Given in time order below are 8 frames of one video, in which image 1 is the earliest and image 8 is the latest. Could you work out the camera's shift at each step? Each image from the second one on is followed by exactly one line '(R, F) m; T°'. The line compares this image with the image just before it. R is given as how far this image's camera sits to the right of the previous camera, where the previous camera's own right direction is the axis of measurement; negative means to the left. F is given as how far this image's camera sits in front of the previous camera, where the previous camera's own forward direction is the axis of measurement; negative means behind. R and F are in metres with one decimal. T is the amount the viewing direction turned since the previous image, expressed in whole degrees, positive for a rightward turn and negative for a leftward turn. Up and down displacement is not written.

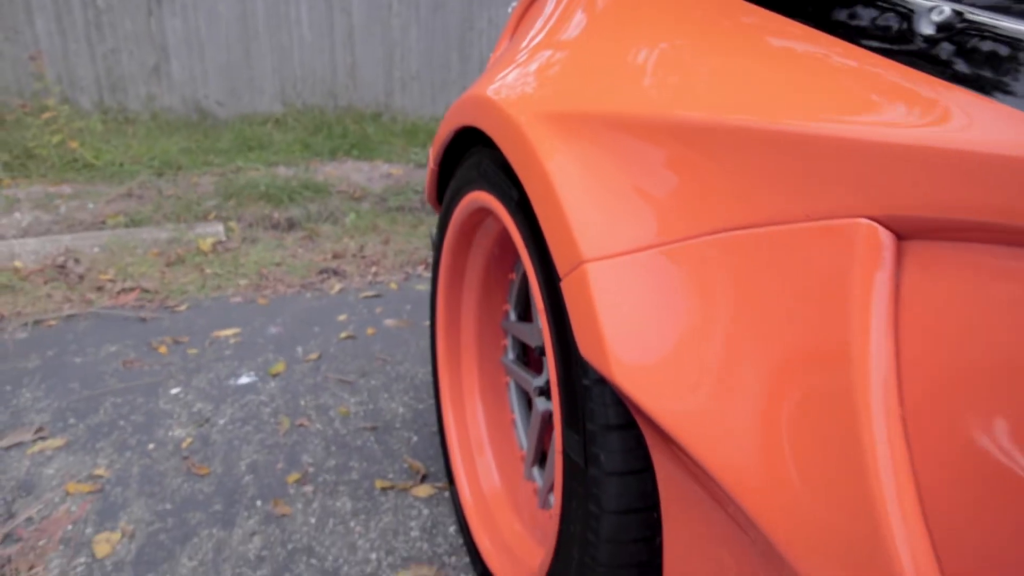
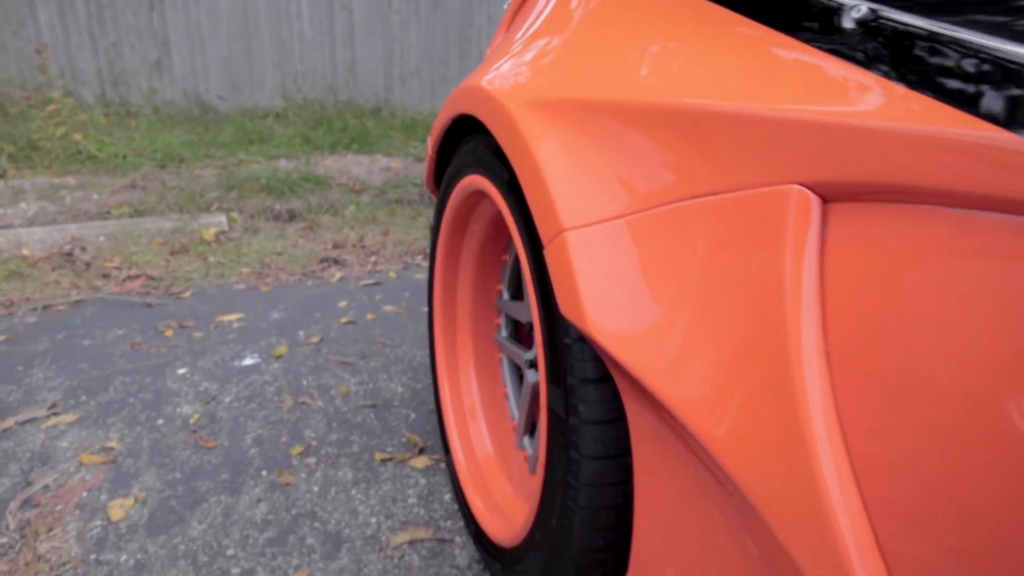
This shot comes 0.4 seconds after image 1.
(0.0, -0.1) m; 0°
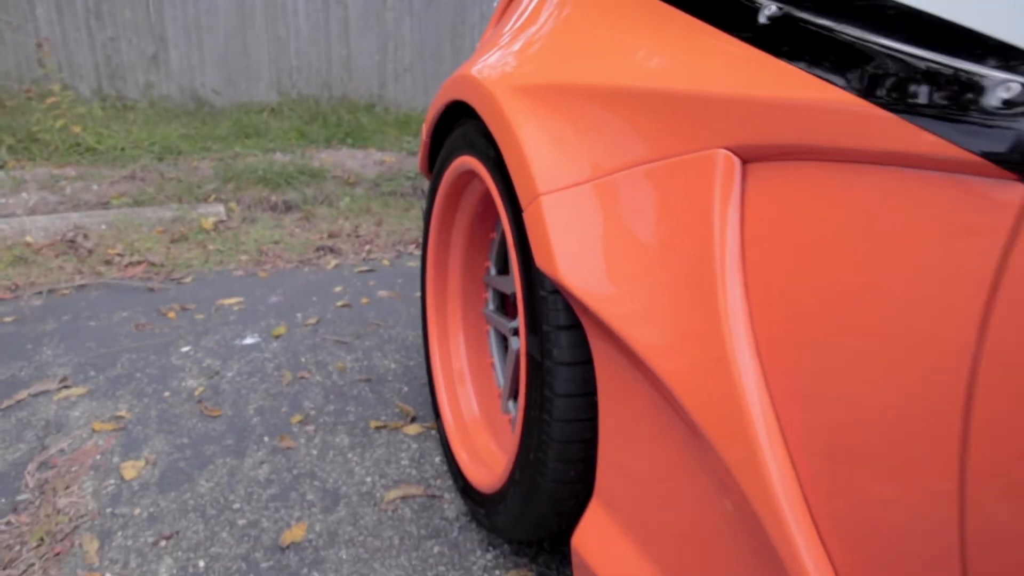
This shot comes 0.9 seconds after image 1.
(0.0, -0.1) m; +1°
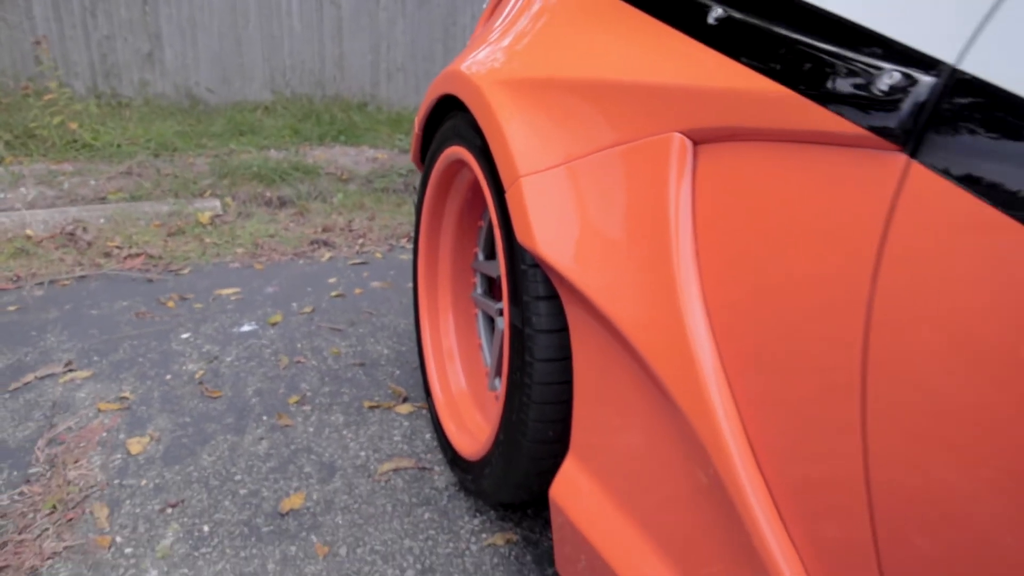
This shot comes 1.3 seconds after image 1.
(0.0, -0.1) m; +1°
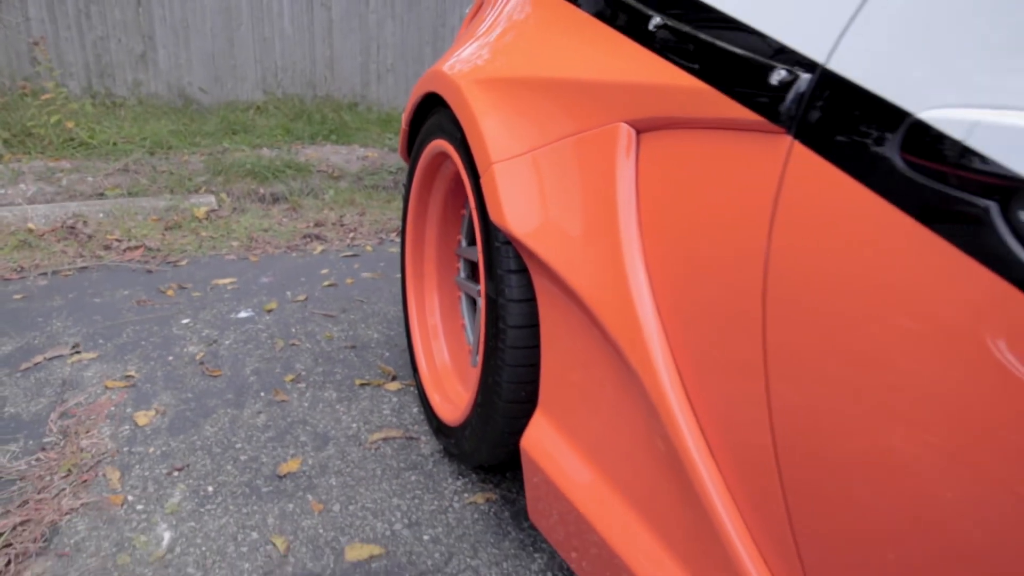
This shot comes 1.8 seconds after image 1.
(0.0, -0.2) m; +1°
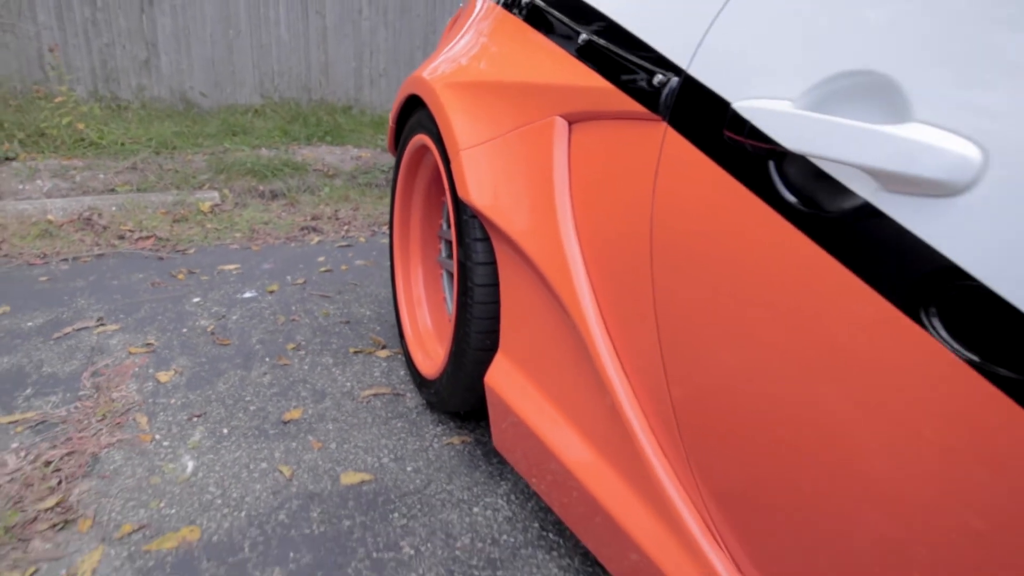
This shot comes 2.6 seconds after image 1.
(+0.1, -0.3) m; 0°
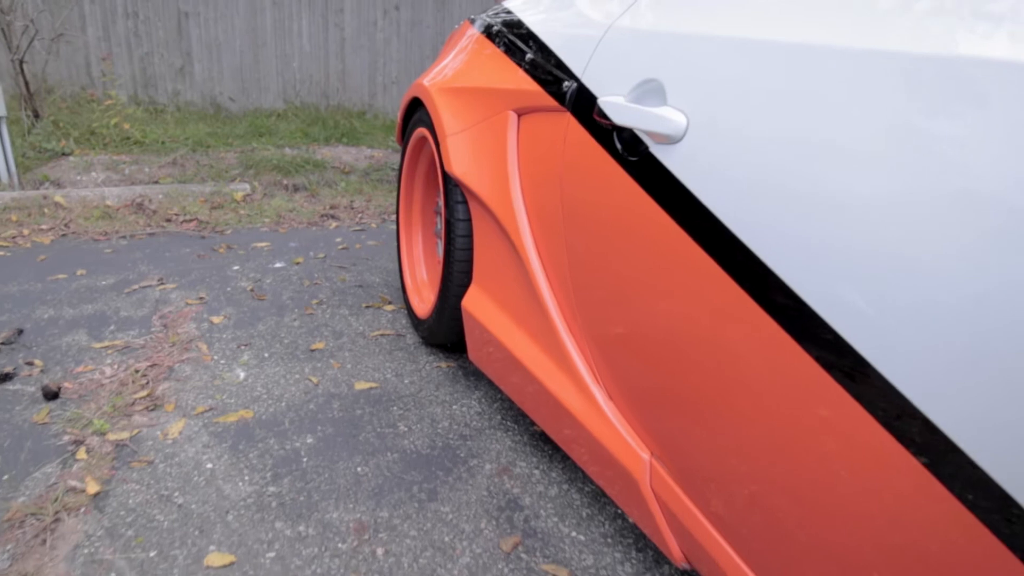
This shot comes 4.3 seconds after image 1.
(+0.1, -0.7) m; -1°
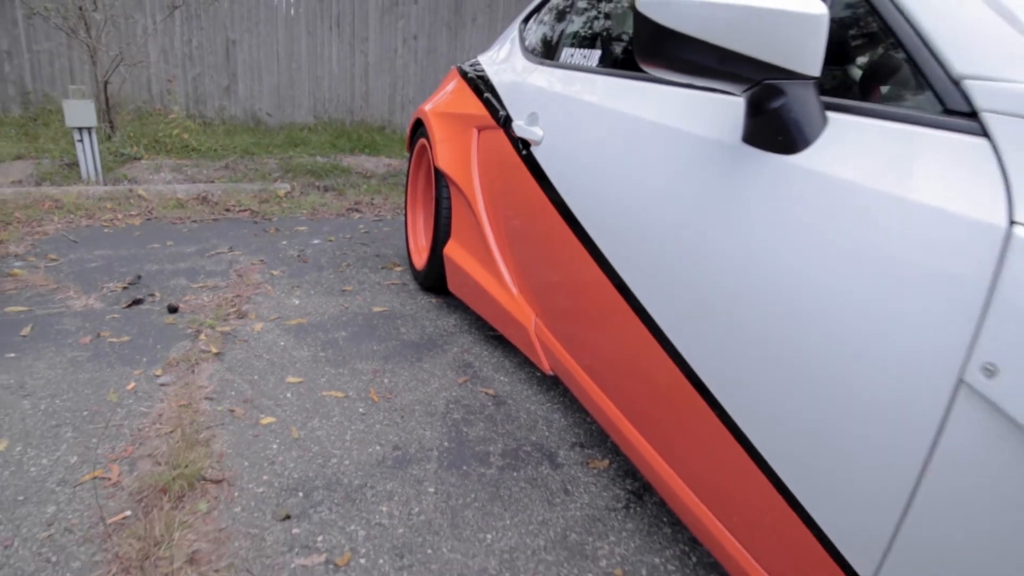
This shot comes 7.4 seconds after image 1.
(+0.3, -1.3) m; -1°
